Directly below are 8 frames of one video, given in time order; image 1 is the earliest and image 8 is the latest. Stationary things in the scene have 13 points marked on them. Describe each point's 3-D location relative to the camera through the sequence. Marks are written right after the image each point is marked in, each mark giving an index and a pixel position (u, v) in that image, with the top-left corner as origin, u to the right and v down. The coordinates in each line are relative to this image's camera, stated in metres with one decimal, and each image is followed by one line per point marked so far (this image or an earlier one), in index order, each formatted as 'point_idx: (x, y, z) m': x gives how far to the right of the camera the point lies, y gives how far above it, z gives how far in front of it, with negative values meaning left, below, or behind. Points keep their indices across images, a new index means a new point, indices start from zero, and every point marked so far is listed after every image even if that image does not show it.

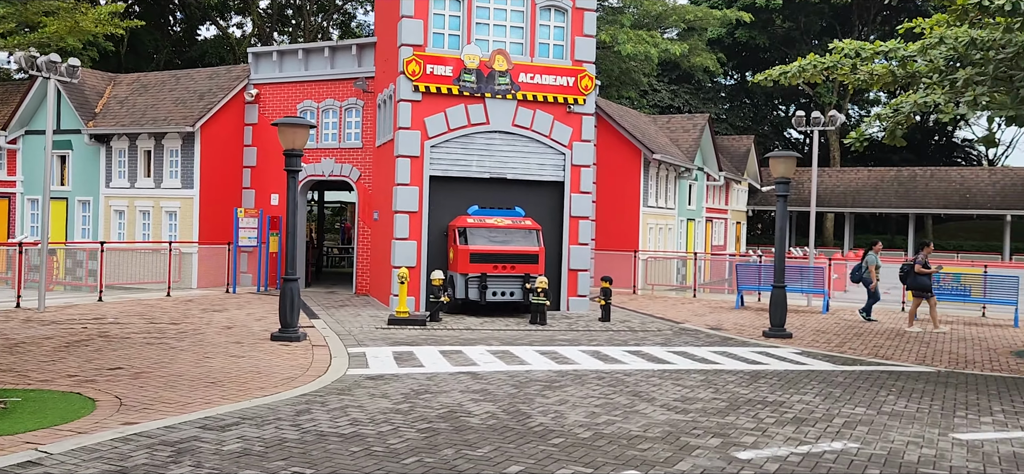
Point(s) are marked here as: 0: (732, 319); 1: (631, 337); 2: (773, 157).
0: (+4.0, -1.5, +15.3) m
1: (+1.8, -1.5, +12.7) m
2: (+4.2, +1.3, +13.7) m
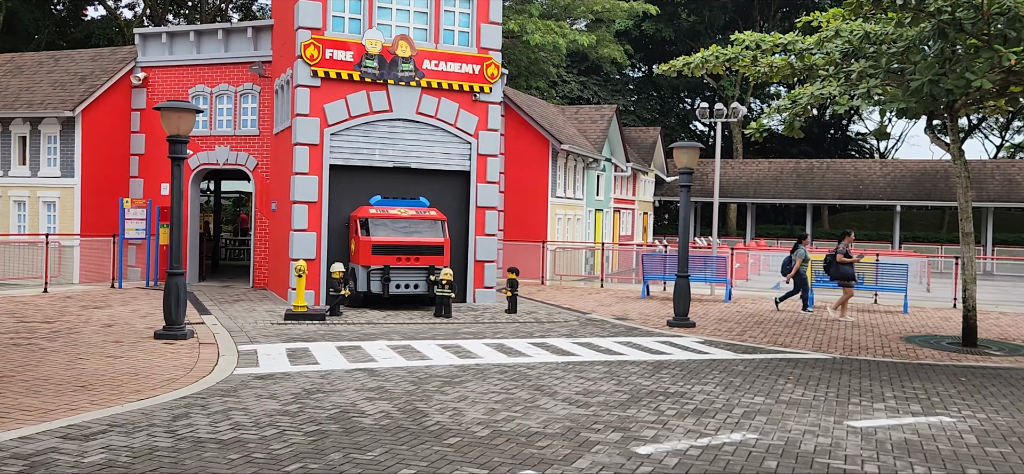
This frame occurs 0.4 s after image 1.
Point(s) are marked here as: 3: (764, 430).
0: (+2.3, -1.3, +15.4) m
1: (+0.4, -1.4, +12.5) m
2: (+2.7, +1.5, +13.8) m
3: (+2.0, -1.5, +6.7) m
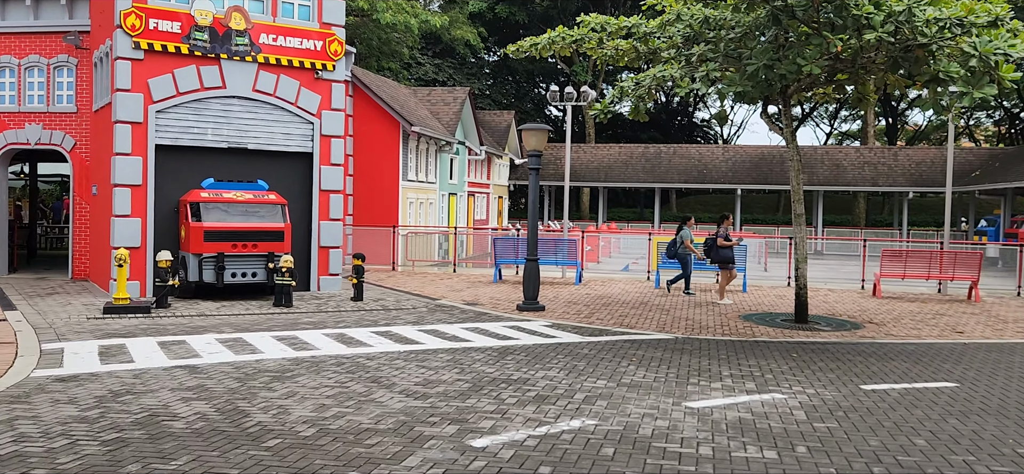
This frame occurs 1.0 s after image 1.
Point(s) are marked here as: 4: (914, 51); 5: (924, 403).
0: (-0.4, -1.0, +15.2) m
1: (-1.8, -1.1, +12.0) m
2: (+0.2, +1.7, +13.6) m
3: (+0.7, -1.4, +6.6) m
4: (+5.0, +2.3, +10.5) m
5: (+3.6, -1.4, +7.3) m
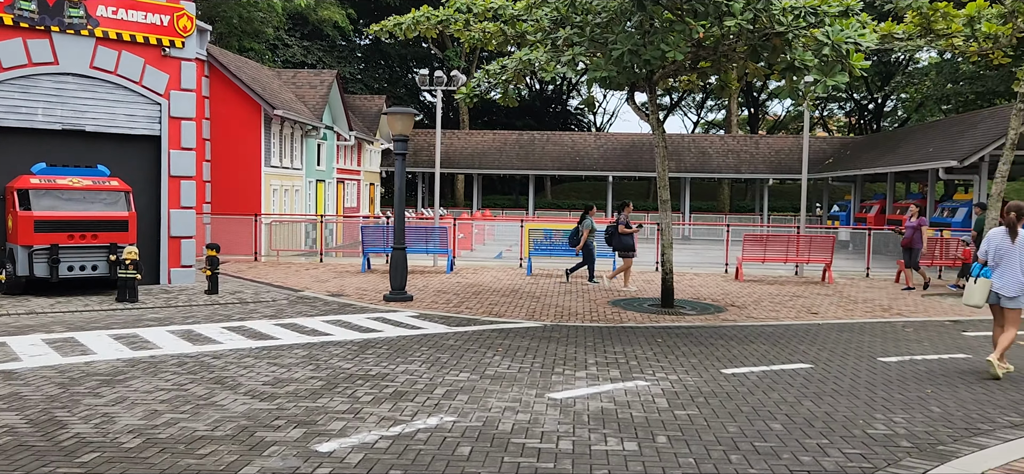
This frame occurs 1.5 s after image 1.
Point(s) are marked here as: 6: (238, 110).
0: (-2.7, -0.8, +14.6) m
1: (-3.7, -1.0, +11.3) m
2: (-1.9, +1.9, +13.1) m
3: (-0.4, -1.3, +6.3) m
4: (+3.3, +2.5, +10.7) m
5: (+2.4, -1.3, +7.4) m
6: (-6.4, +3.0, +19.9) m
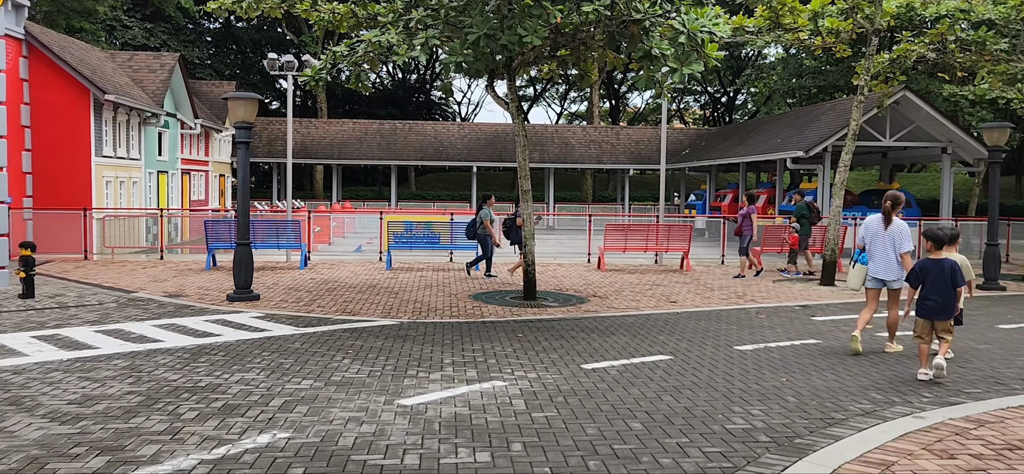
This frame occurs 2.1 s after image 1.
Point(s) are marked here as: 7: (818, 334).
0: (-5.0, -0.7, +13.5) m
1: (-5.5, -1.0, +10.1) m
2: (-4.0, +2.0, +12.1) m
3: (-1.4, -1.3, +5.7) m
4: (+1.5, +2.6, +10.6) m
5: (+1.1, -1.2, +7.2) m
6: (-9.6, +3.0, +18.2) m
7: (+3.6, -1.1, +10.0) m
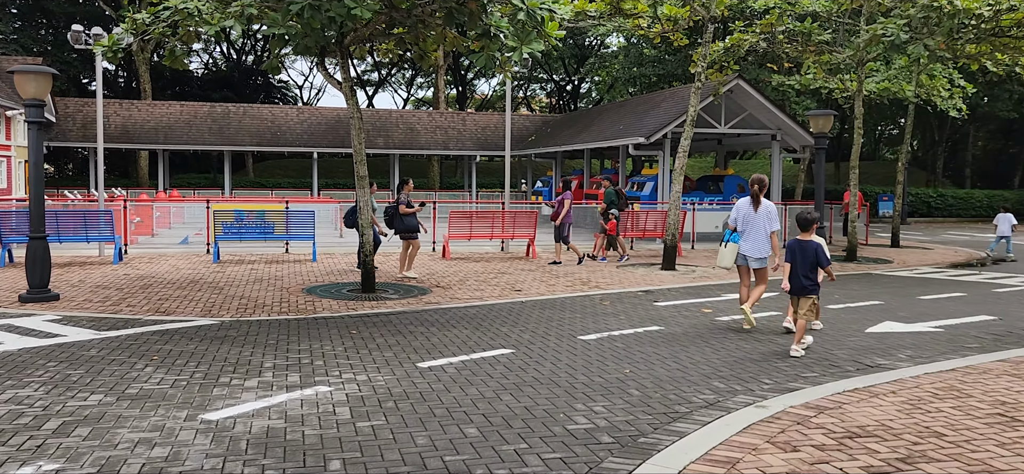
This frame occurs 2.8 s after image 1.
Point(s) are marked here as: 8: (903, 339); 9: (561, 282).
0: (-7.4, -0.6, +11.9) m
1: (-7.2, -0.9, +8.4) m
2: (-6.2, +2.1, +10.6) m
3: (-2.5, -1.2, +4.8) m
4: (-0.5, +2.8, +10.1) m
5: (-0.2, -1.1, +6.7) m
6: (-12.7, +3.1, +15.6) m
7: (+1.7, -1.0, +9.9) m
8: (+3.9, -1.0, +8.5) m
9: (+0.8, -0.7, +13.7) m
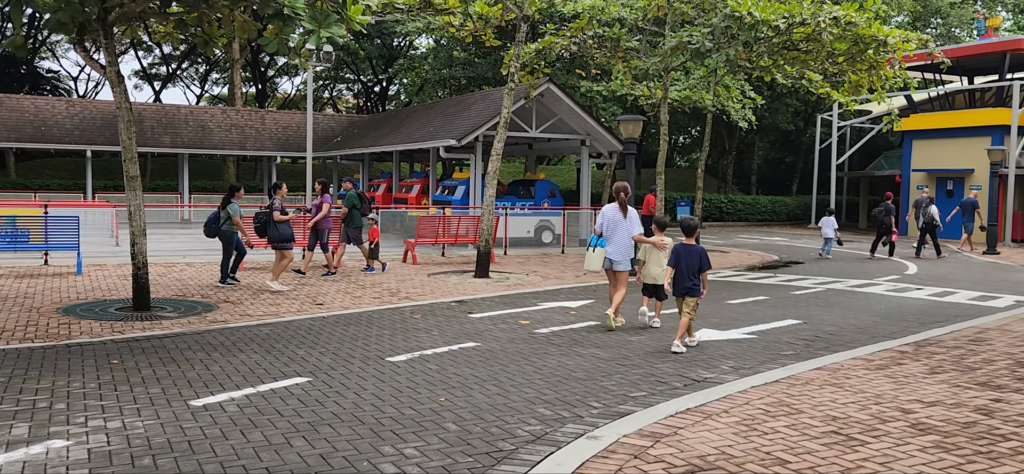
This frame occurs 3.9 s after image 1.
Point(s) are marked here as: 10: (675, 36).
0: (-9.7, -0.8, +9.0) m
1: (-8.8, -1.0, +5.7) m
2: (-8.3, +2.0, +8.1) m
3: (-3.4, -1.3, +3.2) m
4: (-2.7, +2.7, +8.8) m
5: (-1.6, -1.2, +5.6) m
6: (-15.8, +2.9, +11.5) m
7: (-0.4, -1.1, +9.2) m
8: (+2.0, -1.1, +8.2) m
9: (-2.2, -0.8, +12.7) m
10: (+3.1, +3.8, +16.2) m
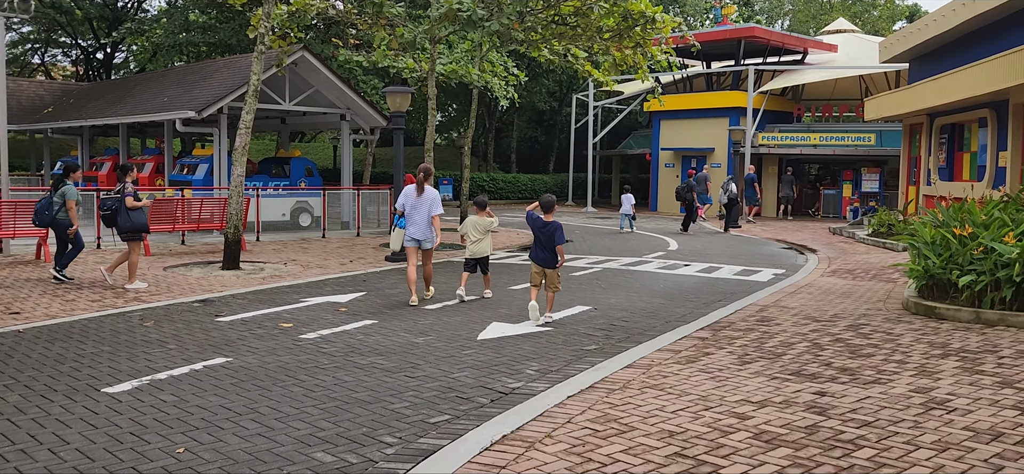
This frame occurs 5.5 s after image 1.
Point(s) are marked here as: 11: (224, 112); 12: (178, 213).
0: (-11.5, -0.9, +4.7) m
1: (-9.6, -1.2, +1.8) m
2: (-9.9, +1.8, +4.2) m
3: (-3.7, -1.4, +1.0) m
4: (-4.7, +2.7, +6.4) m
5: (-2.7, -1.2, +3.7) m
6: (-18.0, +2.7, +5.3) m
7: (-2.5, -1.0, +7.5) m
8: (+0.1, -0.9, +7.3) m
9: (-5.2, -0.7, +10.3) m
10: (-1.2, +4.2, +15.0) m
11: (-6.3, +2.7, +18.5) m
12: (-6.0, +0.4, +15.3) m
